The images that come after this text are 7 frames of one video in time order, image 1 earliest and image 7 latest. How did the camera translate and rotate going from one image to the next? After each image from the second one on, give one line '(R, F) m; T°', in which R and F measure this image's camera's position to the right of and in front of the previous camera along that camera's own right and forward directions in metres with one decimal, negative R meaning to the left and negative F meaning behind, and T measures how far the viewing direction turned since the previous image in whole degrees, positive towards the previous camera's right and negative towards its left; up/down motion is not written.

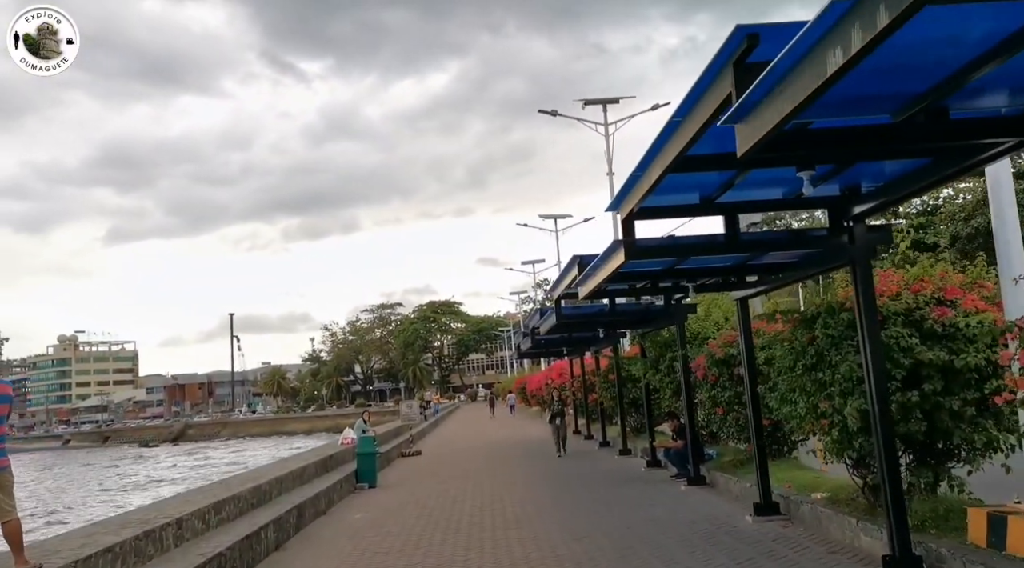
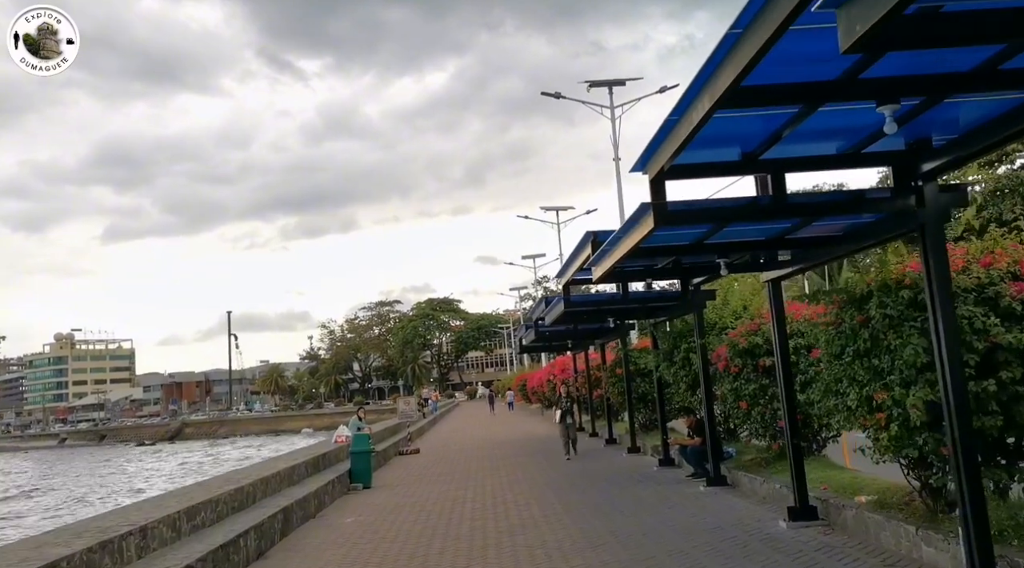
(-0.1, +1.1) m; 0°
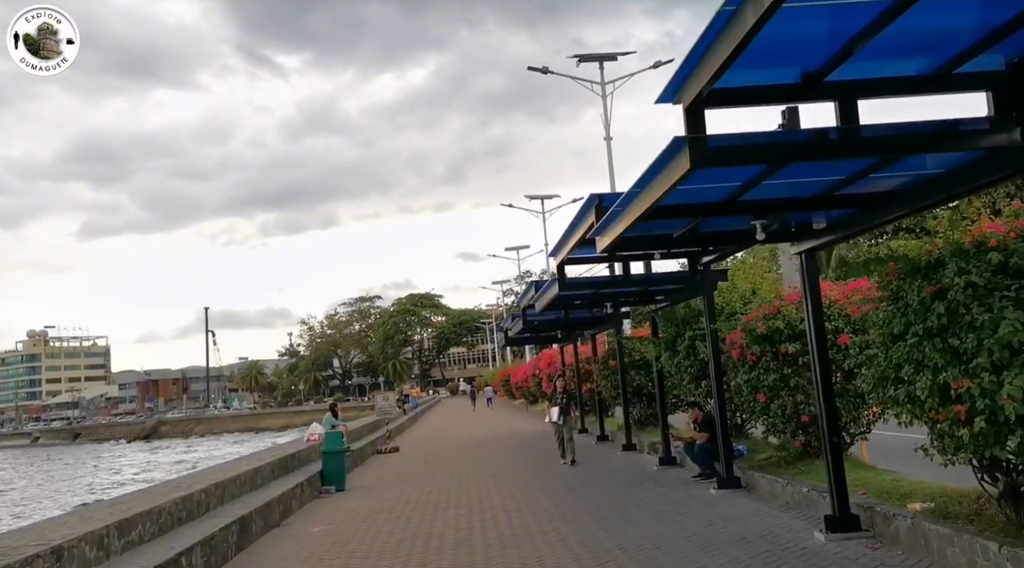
(-0.1, +1.4) m; +1°
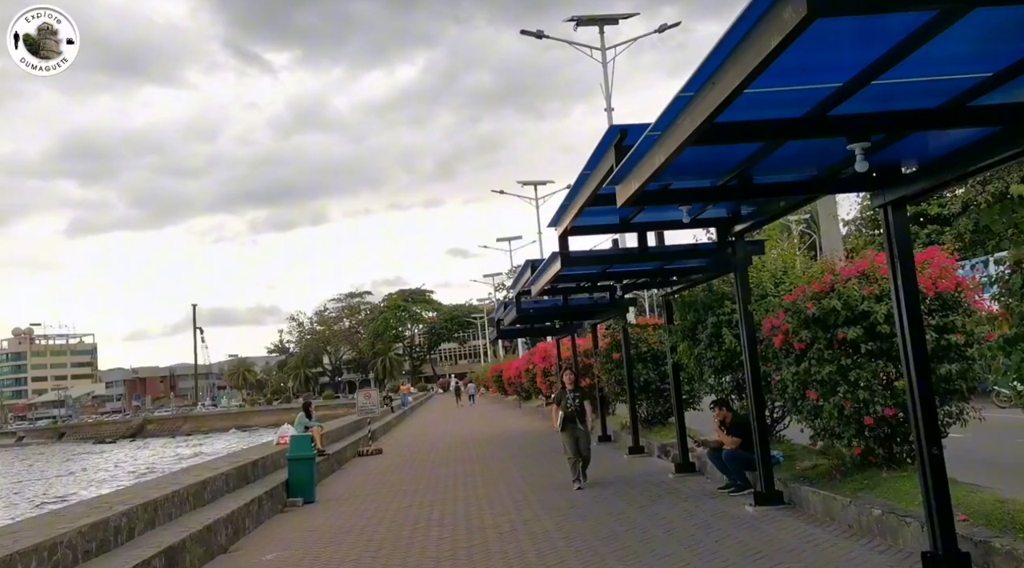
(0.0, +2.0) m; +1°
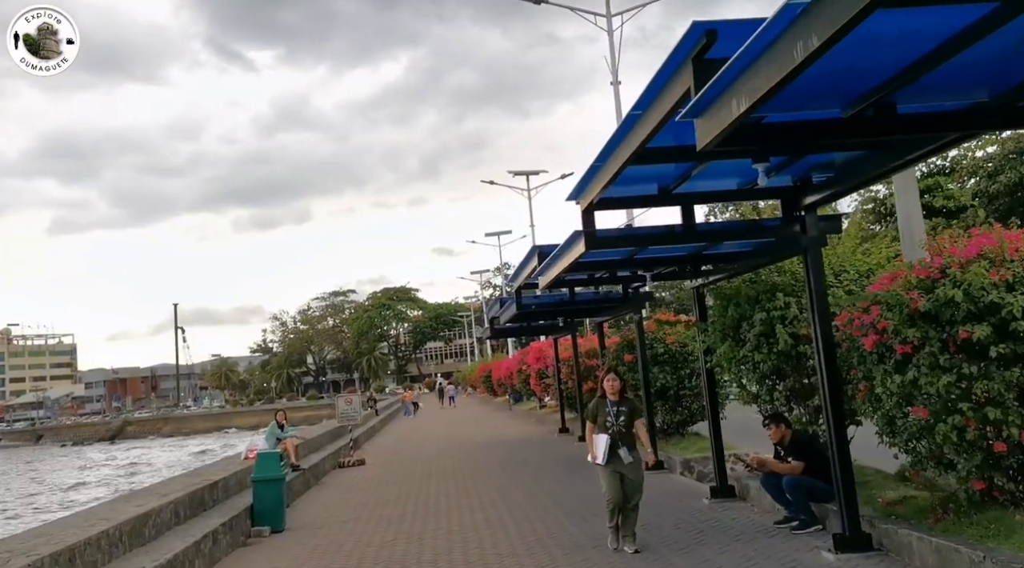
(-0.2, +2.0) m; +1°
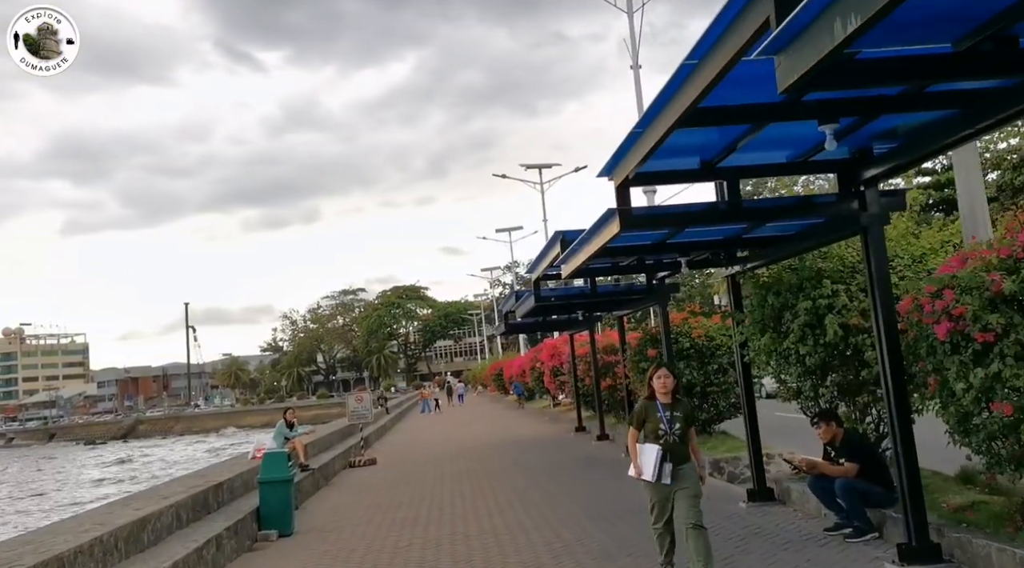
(-0.1, +0.7) m; -1°
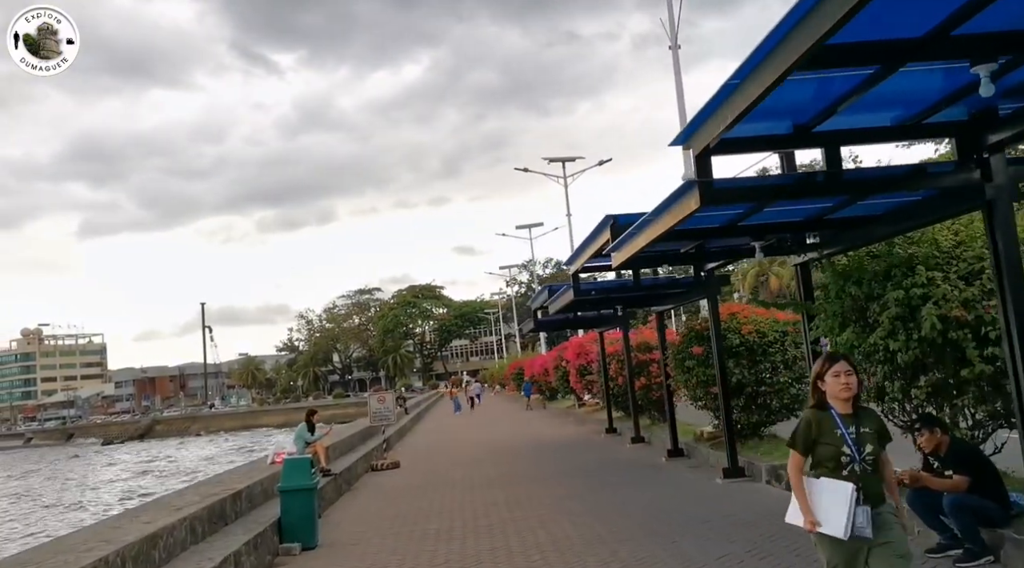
(-0.3, +0.9) m; -1°
